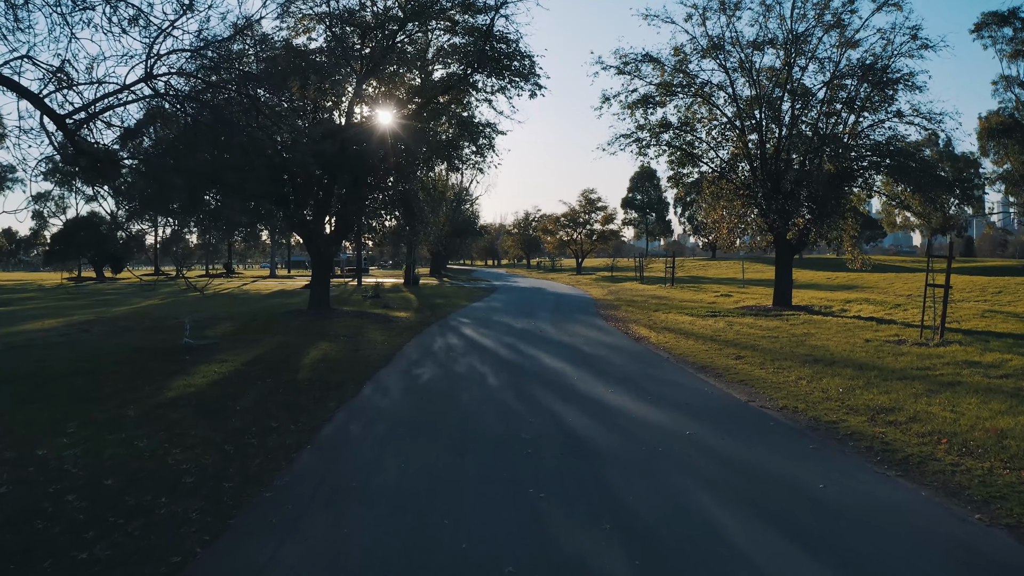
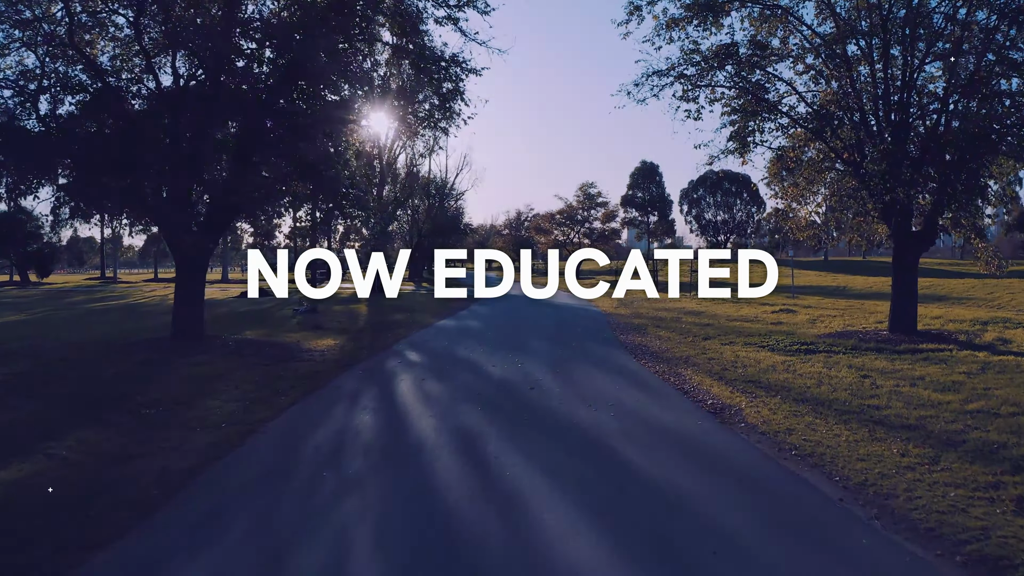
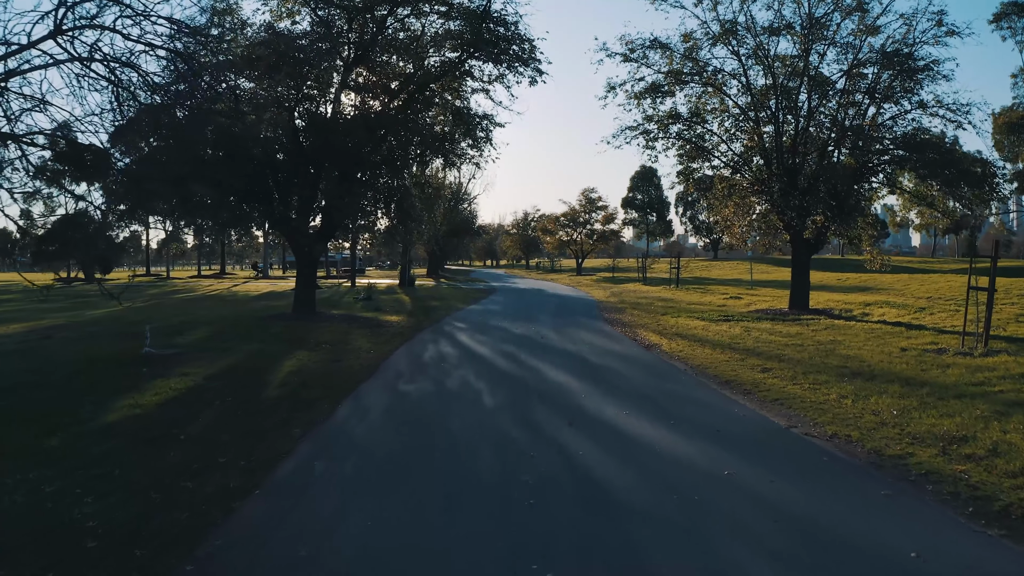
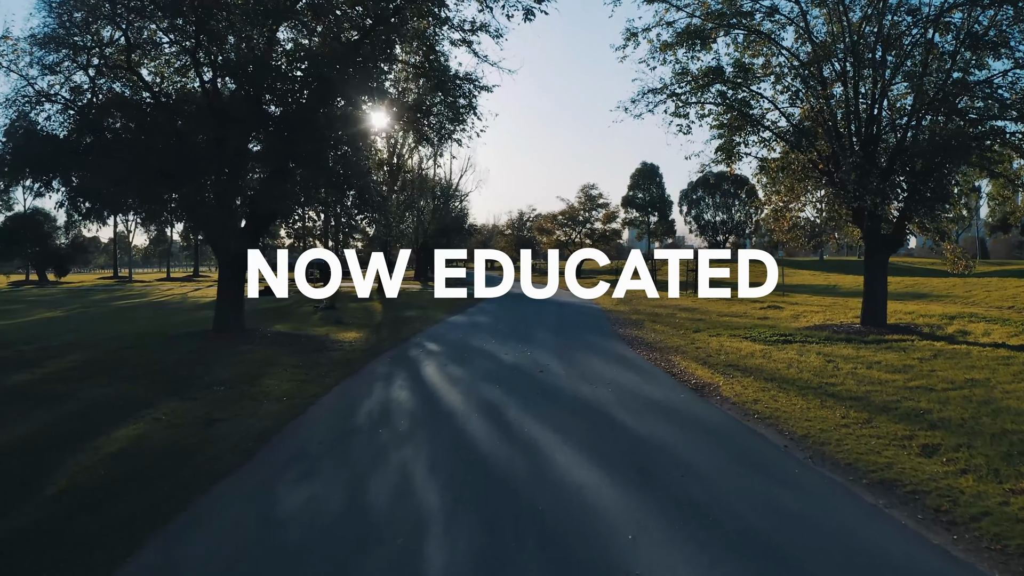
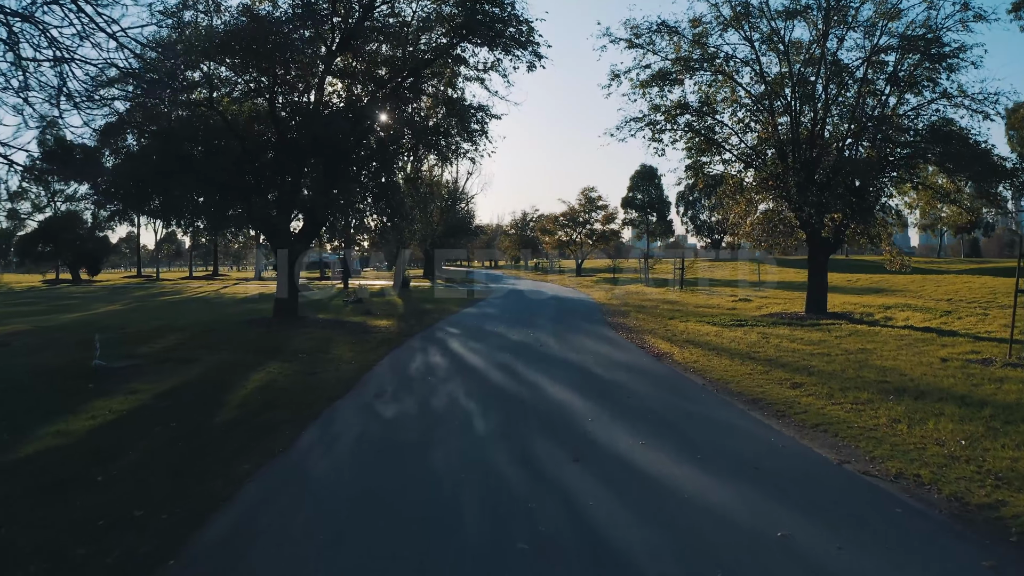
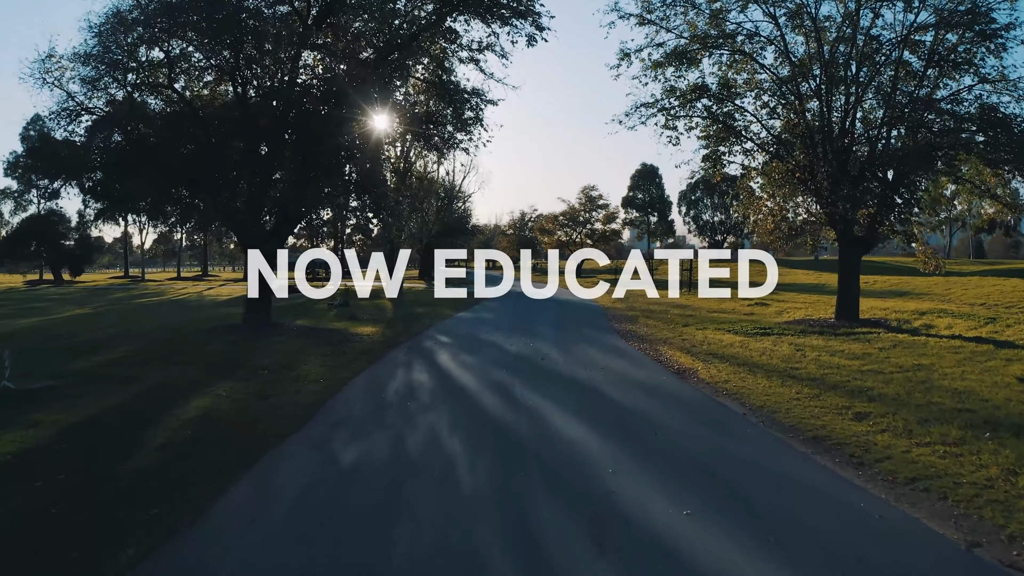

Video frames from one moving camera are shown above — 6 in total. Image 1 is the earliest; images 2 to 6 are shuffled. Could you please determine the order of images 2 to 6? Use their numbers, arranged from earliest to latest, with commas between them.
3, 5, 6, 4, 2
